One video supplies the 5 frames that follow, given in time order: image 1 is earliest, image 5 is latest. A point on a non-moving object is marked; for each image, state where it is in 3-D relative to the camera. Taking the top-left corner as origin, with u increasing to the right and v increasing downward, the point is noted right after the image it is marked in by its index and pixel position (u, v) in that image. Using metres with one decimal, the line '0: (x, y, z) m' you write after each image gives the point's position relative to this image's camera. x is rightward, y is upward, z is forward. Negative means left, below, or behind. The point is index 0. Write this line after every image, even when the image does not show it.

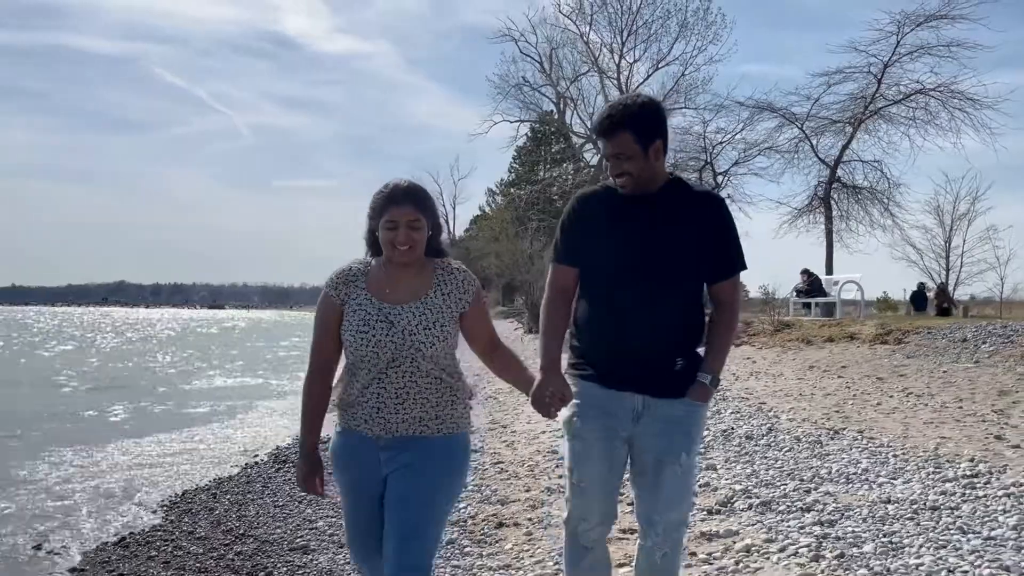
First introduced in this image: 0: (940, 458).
0: (+4.2, -1.7, +8.6) m
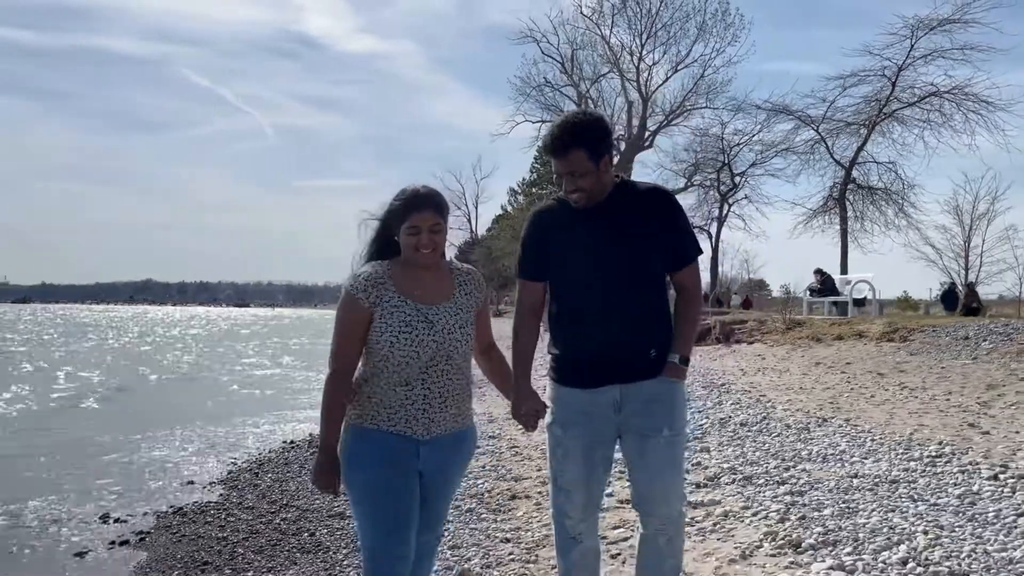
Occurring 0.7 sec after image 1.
0: (+4.3, -1.7, +9.4) m
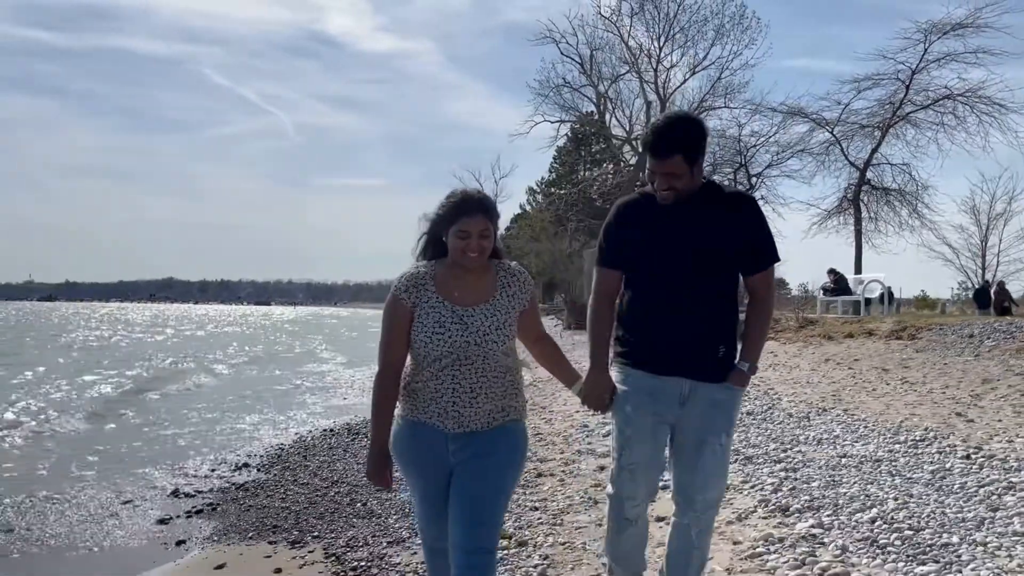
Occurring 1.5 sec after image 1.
0: (+4.6, -1.7, +10.4) m
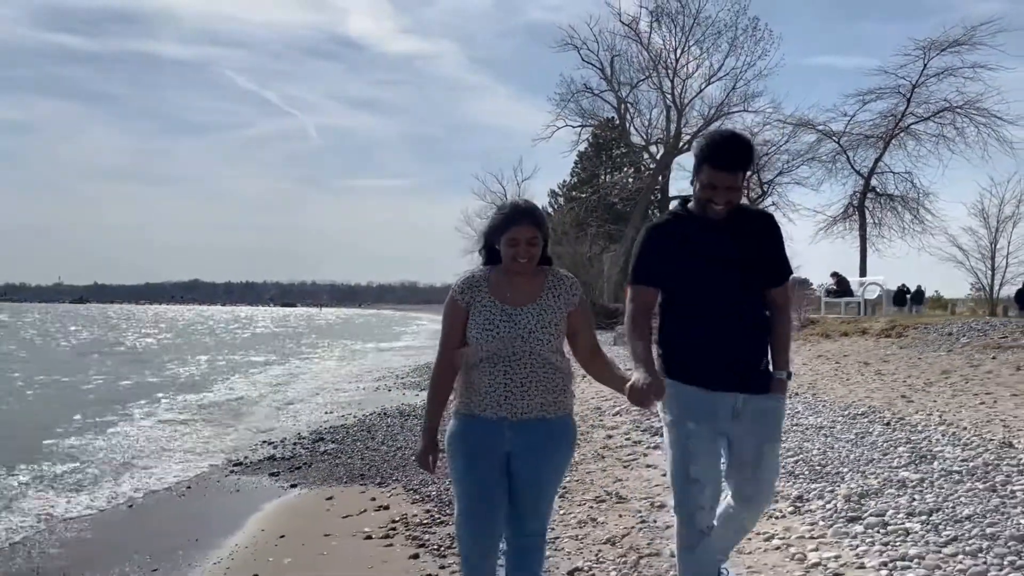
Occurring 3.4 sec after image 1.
0: (+5.0, -1.7, +13.0) m
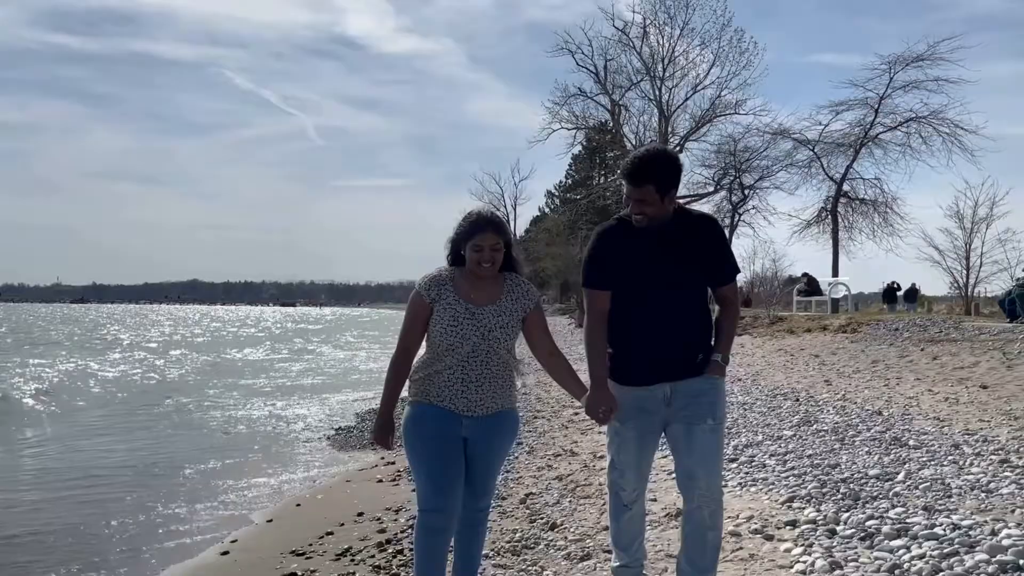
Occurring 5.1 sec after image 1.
0: (+4.7, -1.8, +15.5) m
